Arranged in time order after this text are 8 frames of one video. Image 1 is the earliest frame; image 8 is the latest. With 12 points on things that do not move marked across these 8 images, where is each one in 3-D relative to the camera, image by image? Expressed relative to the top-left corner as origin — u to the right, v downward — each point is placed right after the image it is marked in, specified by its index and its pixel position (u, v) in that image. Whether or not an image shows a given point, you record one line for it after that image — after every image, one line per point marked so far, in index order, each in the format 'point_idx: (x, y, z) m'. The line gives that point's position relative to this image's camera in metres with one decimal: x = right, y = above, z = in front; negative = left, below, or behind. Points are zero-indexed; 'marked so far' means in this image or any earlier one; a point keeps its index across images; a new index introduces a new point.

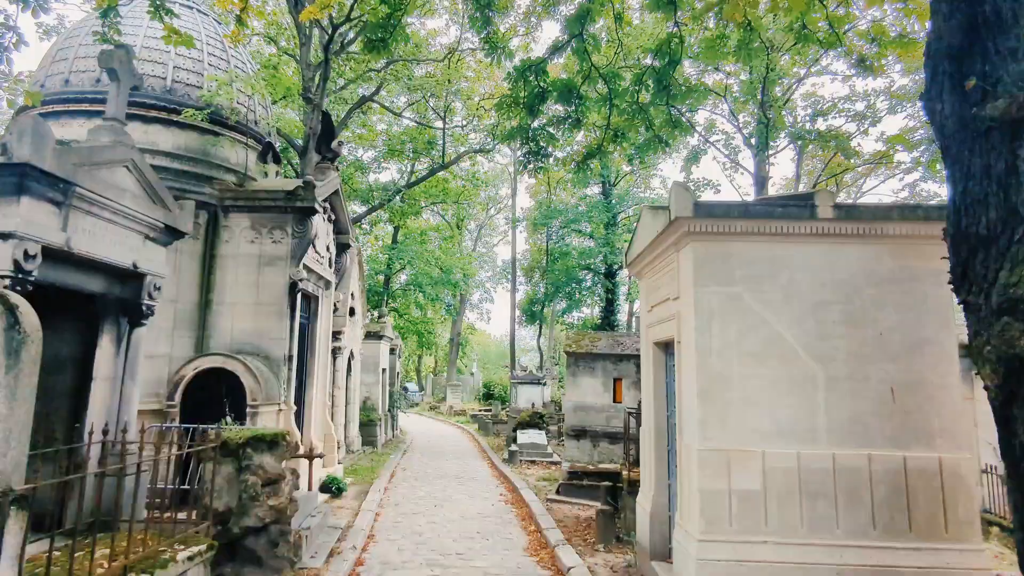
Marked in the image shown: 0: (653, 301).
0: (+1.3, -0.1, +5.7) m
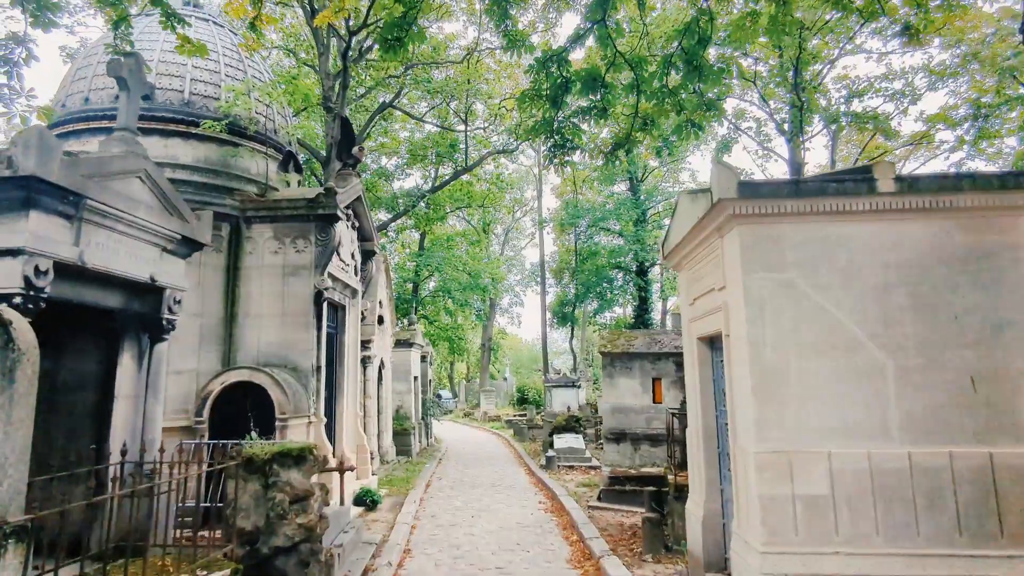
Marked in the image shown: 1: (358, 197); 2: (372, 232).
0: (+1.6, -0.1, +5.3) m
1: (-2.6, +1.5, +10.5) m
2: (-2.7, +1.1, +11.9) m
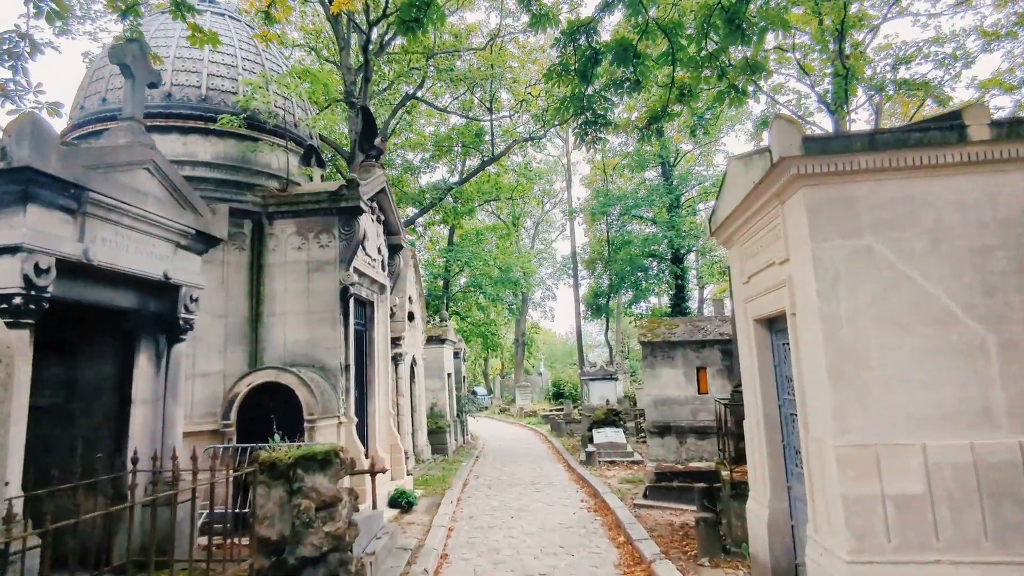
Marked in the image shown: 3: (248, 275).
0: (+1.8, +0.1, +4.8) m
1: (-2.1, +1.6, +10.2) m
2: (-2.1, +1.1, +11.5) m
3: (-3.7, +0.2, +8.7) m
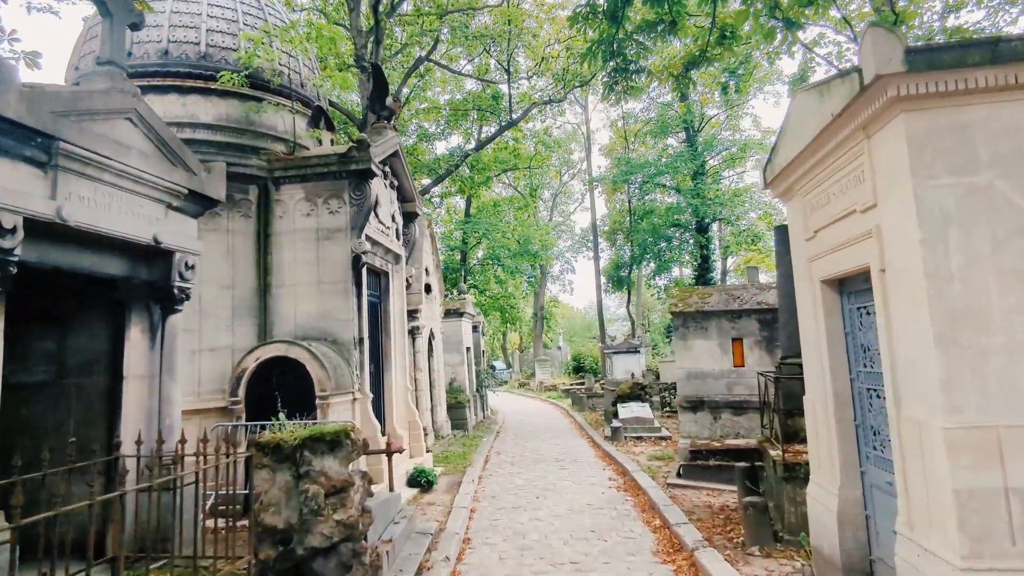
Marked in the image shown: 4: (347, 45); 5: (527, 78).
0: (+2.0, +0.4, +4.1) m
1: (-1.8, +2.1, +9.6) m
2: (-1.8, +1.7, +10.9) m
3: (-3.4, +0.6, +8.2) m
4: (-3.9, +5.7, +14.7) m
5: (+0.4, +5.5, +16.3) m
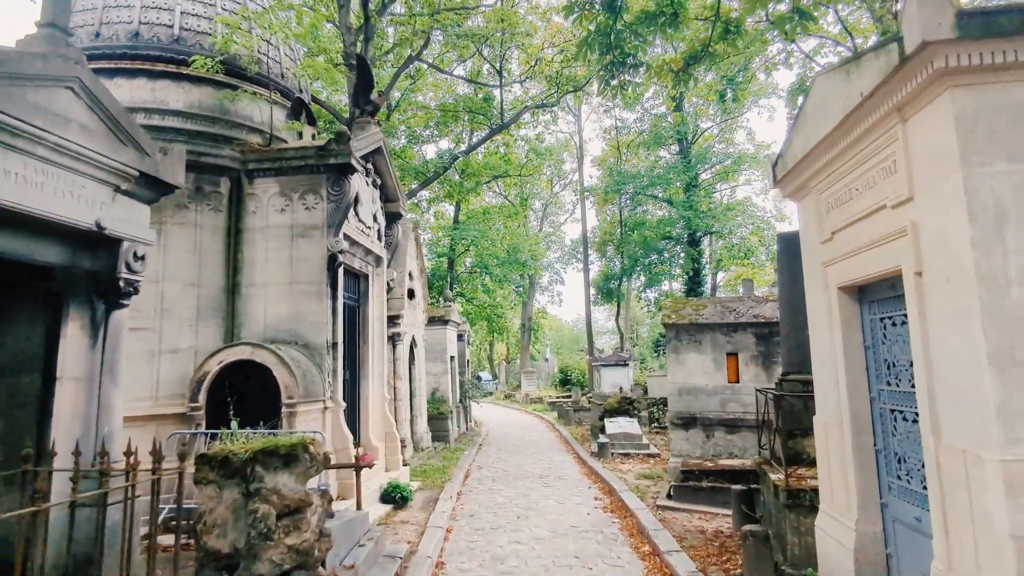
0: (+1.9, +0.4, +3.7) m
1: (-1.9, +2.0, +9.1) m
2: (-2.0, +1.6, +10.5) m
3: (-3.5, +0.6, +7.7) m
4: (-4.0, +5.6, +14.3) m
5: (+0.2, +5.3, +16.0) m
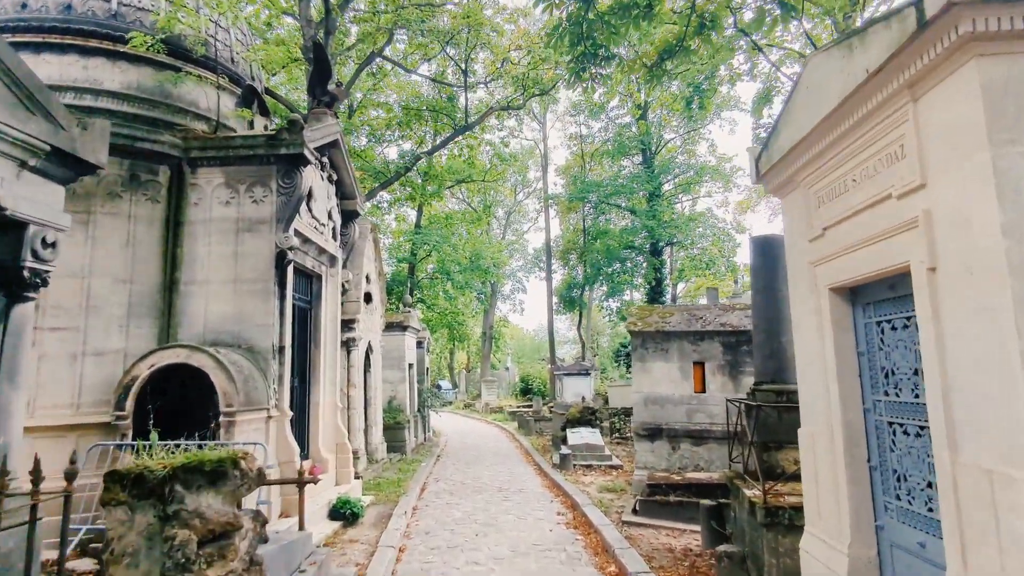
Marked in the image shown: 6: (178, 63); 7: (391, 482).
0: (+1.7, +0.4, +3.4) m
1: (-2.4, +2.0, +8.6) m
2: (-2.5, +1.6, +9.9) m
3: (-4.0, +0.6, +7.1) m
4: (-4.8, +5.6, +13.7) m
5: (-0.7, +5.1, +15.6) m
6: (-4.1, +2.8, +7.7) m
7: (-2.0, -3.2, +10.3) m
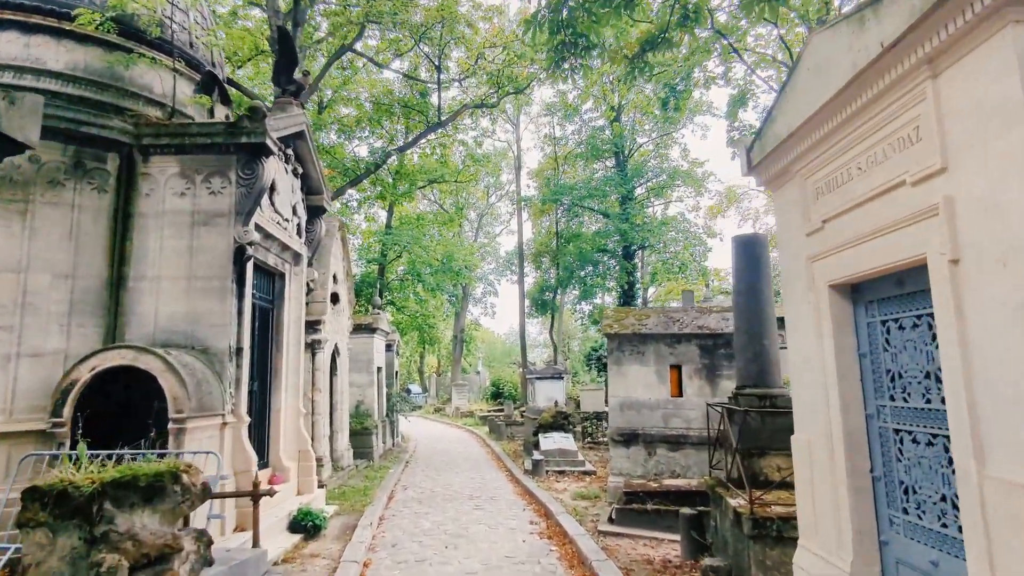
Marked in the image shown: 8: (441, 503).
0: (+1.6, +0.4, +3.2) m
1: (-2.8, +2.0, +8.2) m
2: (-2.9, +1.6, +9.5) m
3: (-4.2, +0.7, +6.6) m
4: (-5.3, +5.6, +13.2) m
5: (-1.3, +5.1, +15.3) m
6: (-4.4, +2.8, +7.2) m
7: (-2.4, -3.2, +9.9) m
8: (-1.1, -3.2, +9.4) m
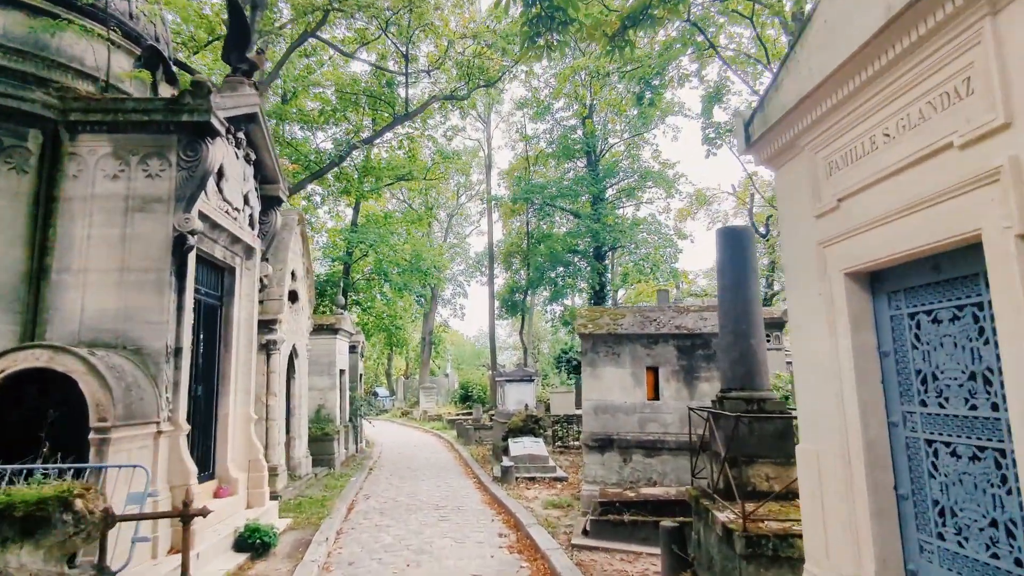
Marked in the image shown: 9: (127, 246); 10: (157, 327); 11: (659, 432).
0: (+1.5, +0.4, +2.8) m
1: (-3.1, +2.1, +7.6) m
2: (-3.4, +1.6, +8.9) m
3: (-4.5, +0.7, +5.9) m
4: (-5.9, +5.6, +12.4) m
5: (-2.0, +5.1, +14.7) m
6: (-4.7, +2.9, +6.5) m
7: (-2.9, -3.1, +9.2) m
8: (-1.5, -3.2, +8.8) m
9: (-3.6, +0.4, +5.9) m
10: (-3.2, -0.3, +5.7) m
11: (+1.9, -1.9, +8.2) m
